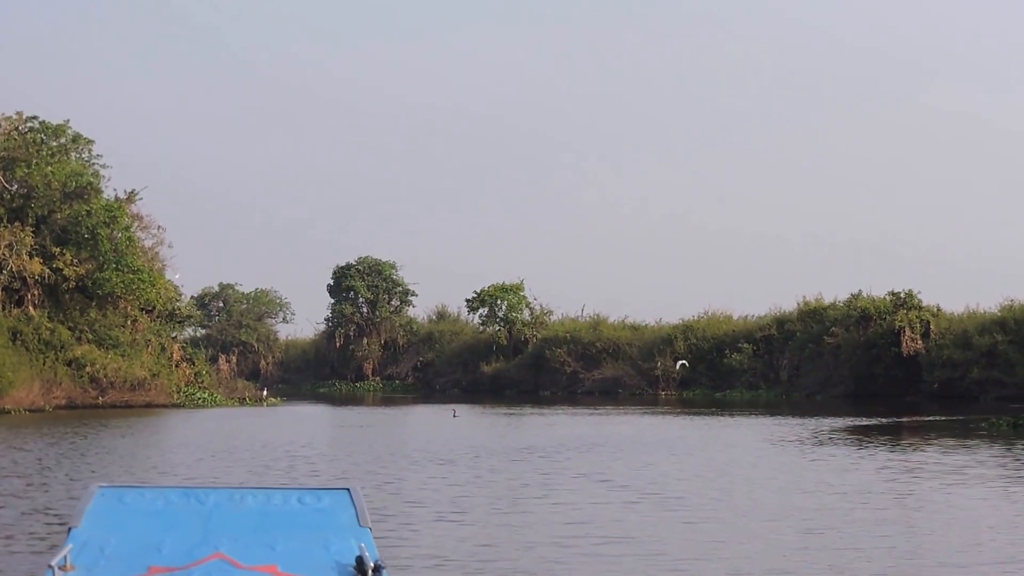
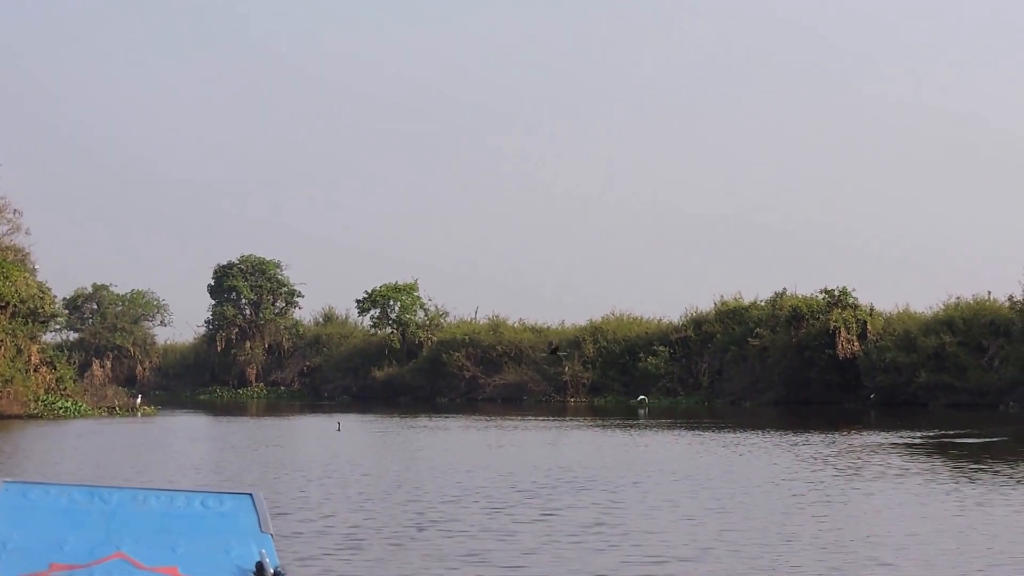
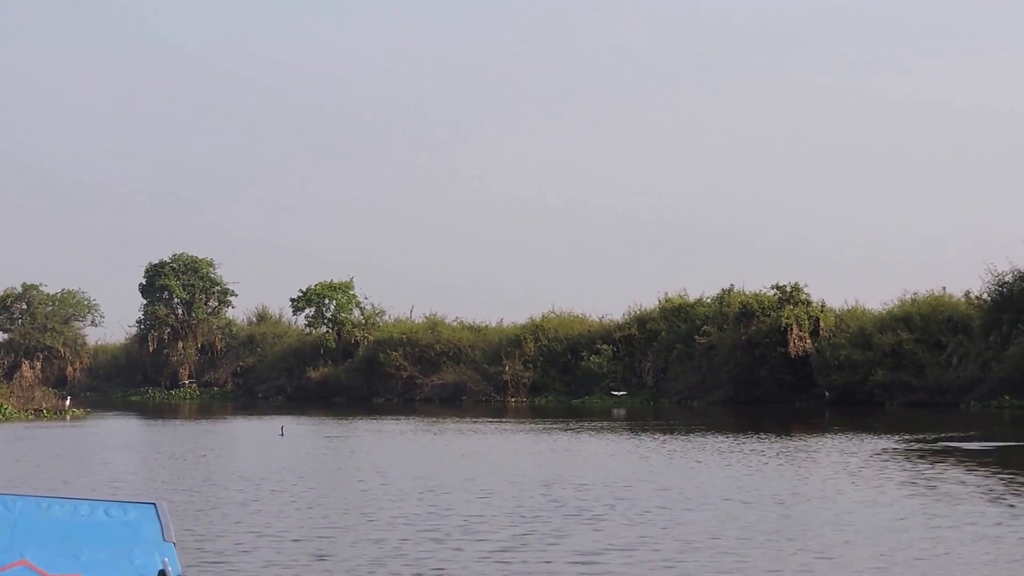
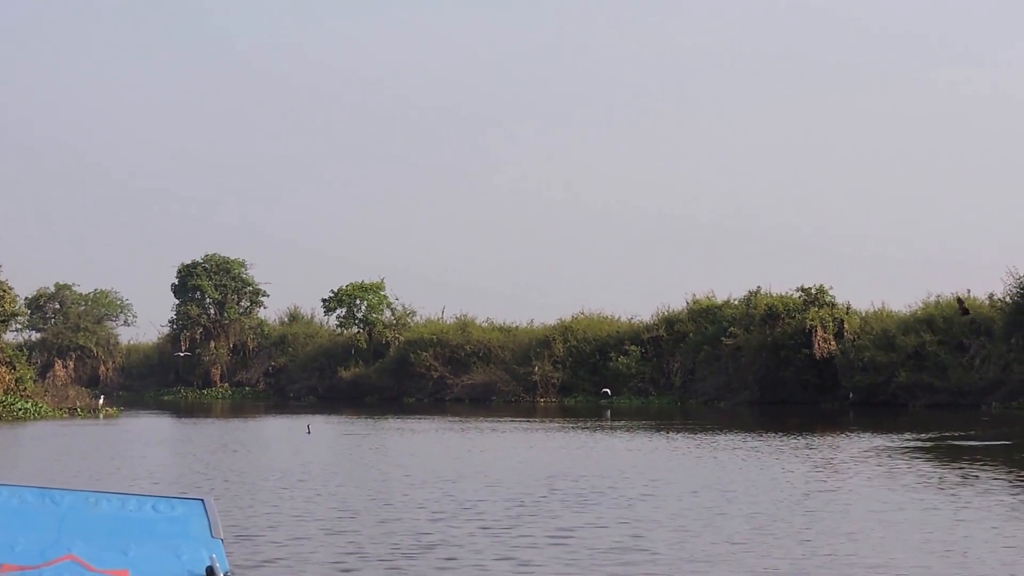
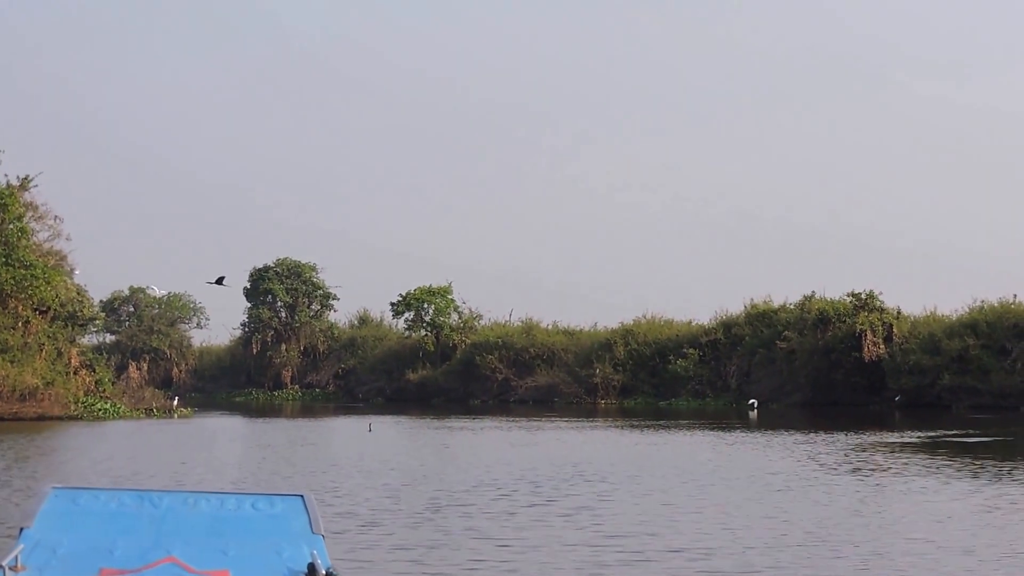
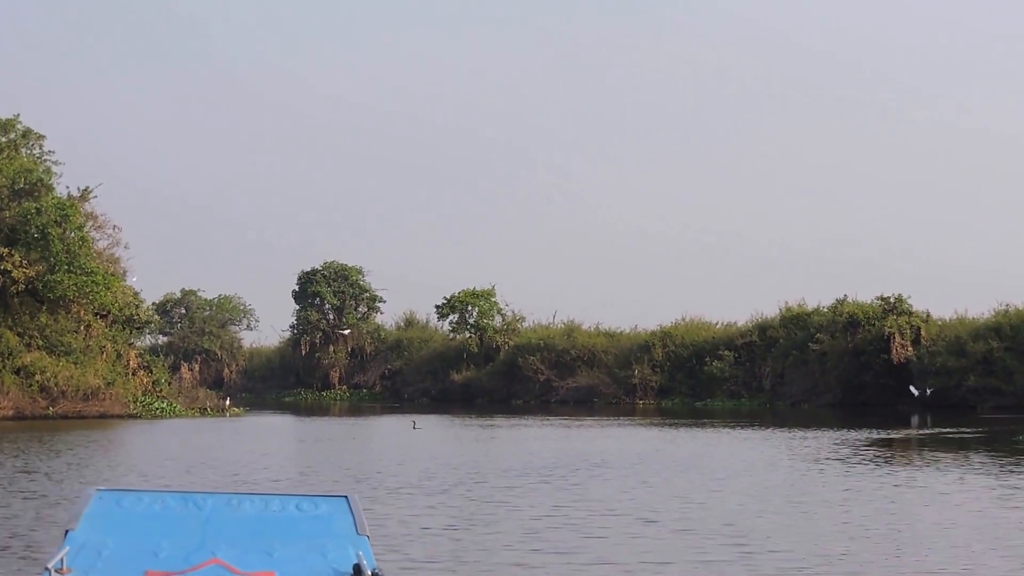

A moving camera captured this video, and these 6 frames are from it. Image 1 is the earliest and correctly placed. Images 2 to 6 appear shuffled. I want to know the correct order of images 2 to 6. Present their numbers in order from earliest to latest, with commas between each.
6, 5, 2, 4, 3
